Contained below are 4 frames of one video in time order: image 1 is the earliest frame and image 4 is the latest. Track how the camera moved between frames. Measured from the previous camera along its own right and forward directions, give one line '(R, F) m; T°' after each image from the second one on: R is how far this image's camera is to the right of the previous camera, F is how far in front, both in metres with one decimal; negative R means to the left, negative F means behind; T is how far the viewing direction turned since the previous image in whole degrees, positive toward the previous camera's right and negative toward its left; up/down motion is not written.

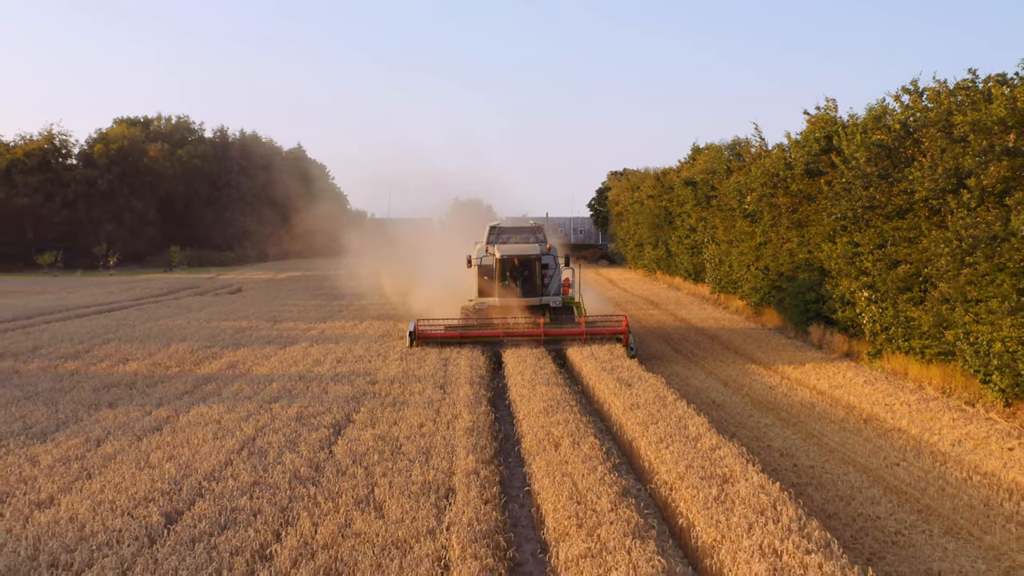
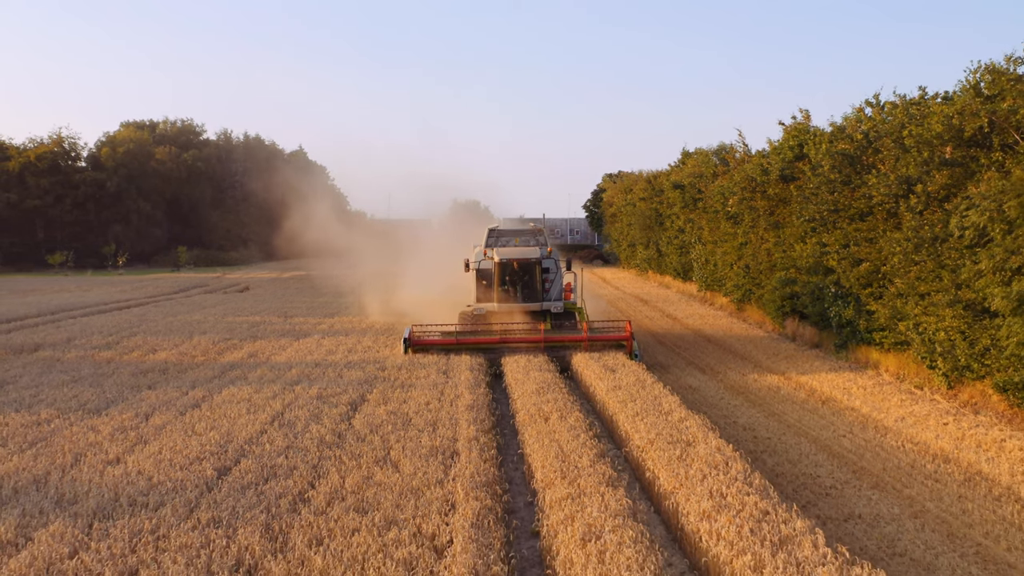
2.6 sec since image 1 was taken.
(0.0, -1.0) m; 0°
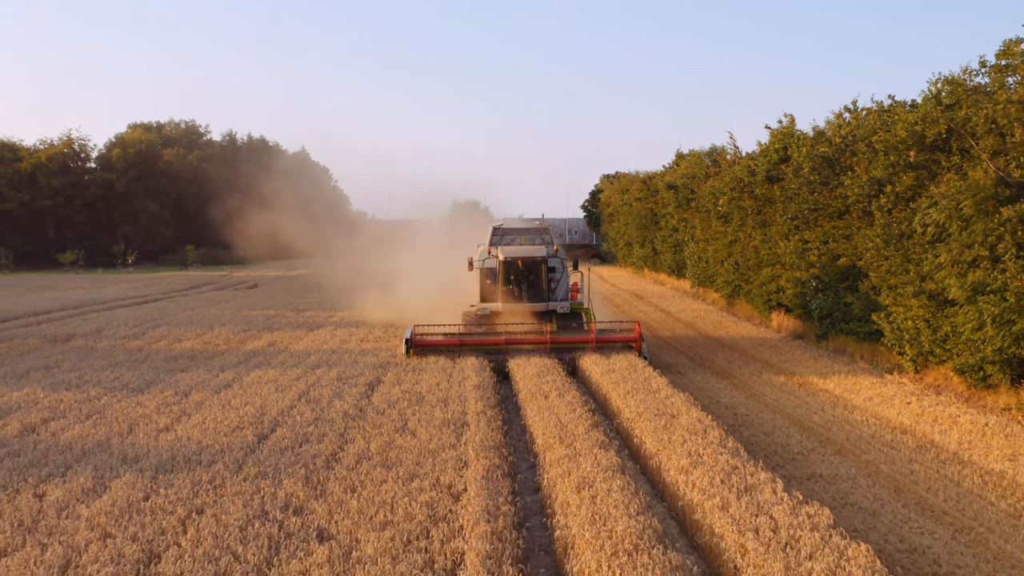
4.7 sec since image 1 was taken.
(-0.1, -0.9) m; 0°
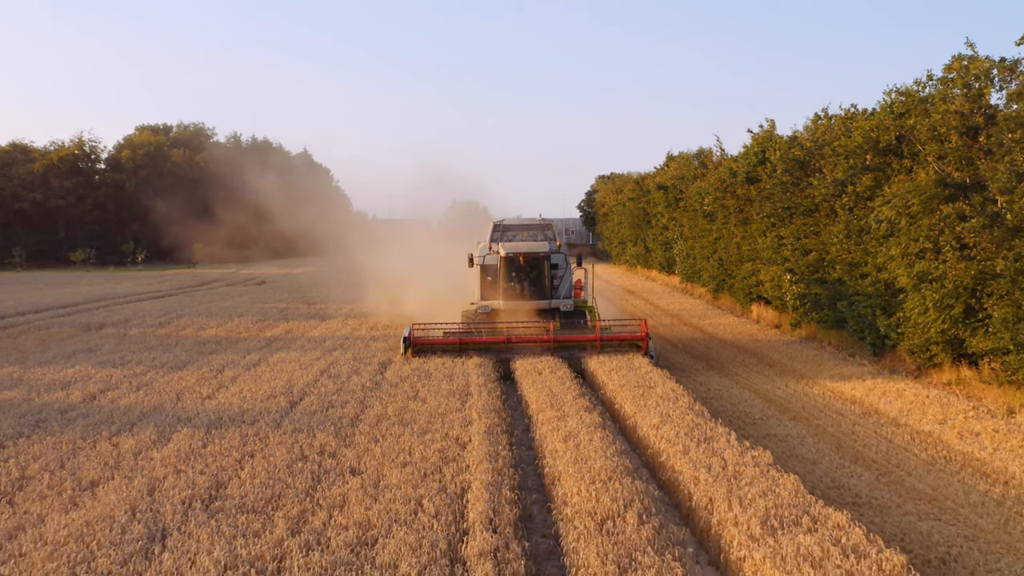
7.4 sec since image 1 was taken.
(0.0, -1.1) m; 0°
